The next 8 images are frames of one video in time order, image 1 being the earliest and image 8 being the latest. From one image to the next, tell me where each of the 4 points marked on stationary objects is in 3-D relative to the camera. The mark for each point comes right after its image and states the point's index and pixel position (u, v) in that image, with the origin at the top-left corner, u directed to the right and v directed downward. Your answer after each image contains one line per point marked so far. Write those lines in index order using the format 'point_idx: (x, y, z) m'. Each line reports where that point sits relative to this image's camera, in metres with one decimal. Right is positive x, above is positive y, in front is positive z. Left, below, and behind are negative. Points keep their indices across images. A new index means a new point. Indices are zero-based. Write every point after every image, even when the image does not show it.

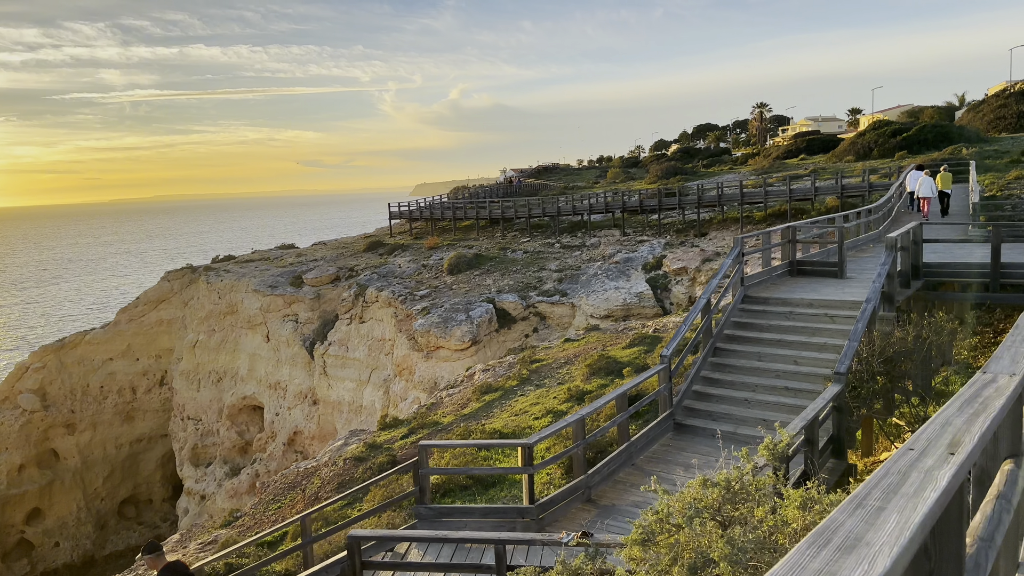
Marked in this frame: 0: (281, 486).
0: (-5.2, -4.4, +15.3) m
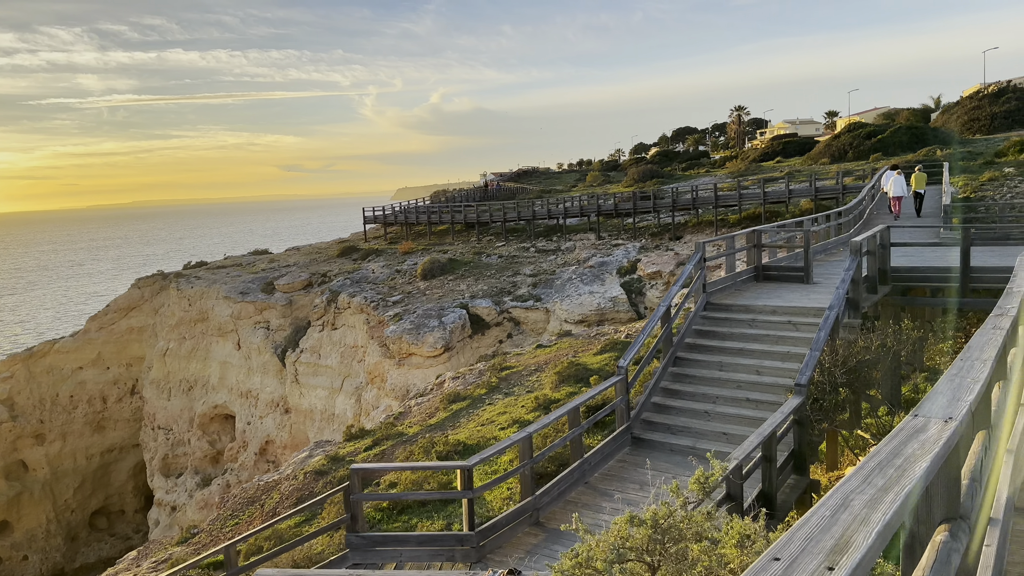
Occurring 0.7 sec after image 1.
0: (-5.9, -4.6, +14.7) m
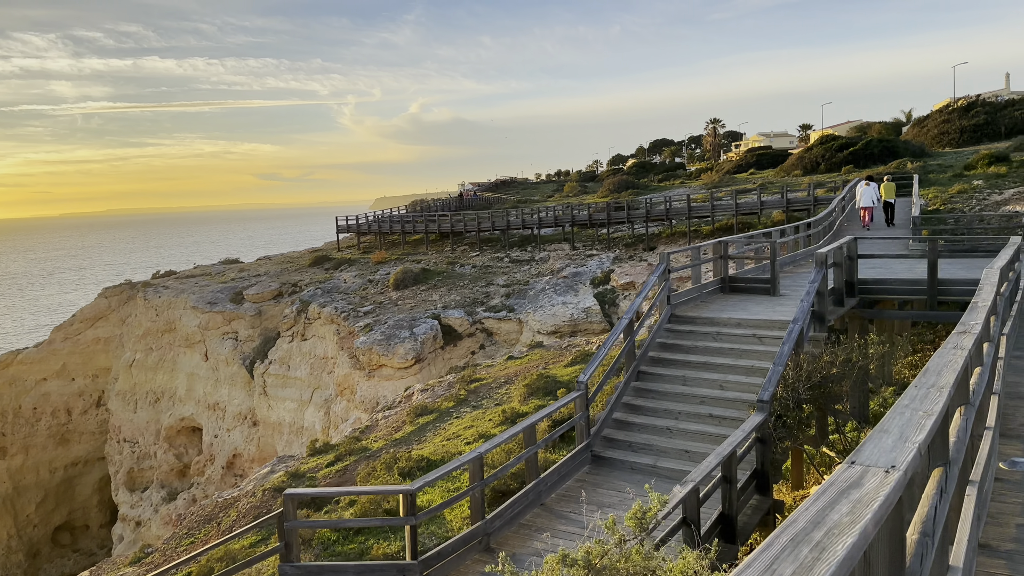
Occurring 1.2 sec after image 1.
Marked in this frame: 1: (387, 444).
0: (-6.7, -4.8, +14.2) m
1: (-2.7, -3.4, +14.5) m
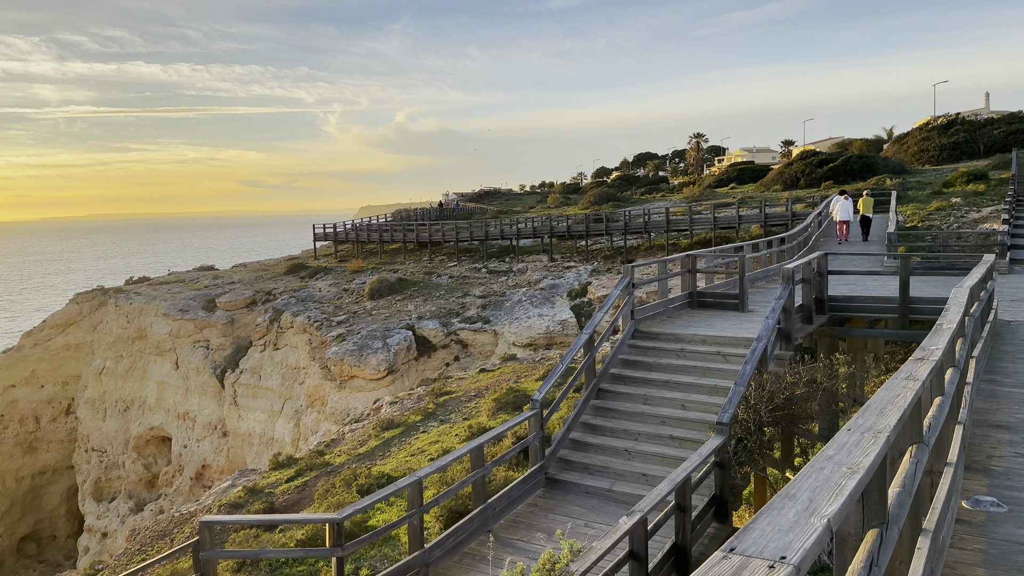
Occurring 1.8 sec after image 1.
0: (-7.4, -5.0, +13.6) m
1: (-3.4, -3.6, +14.0) m
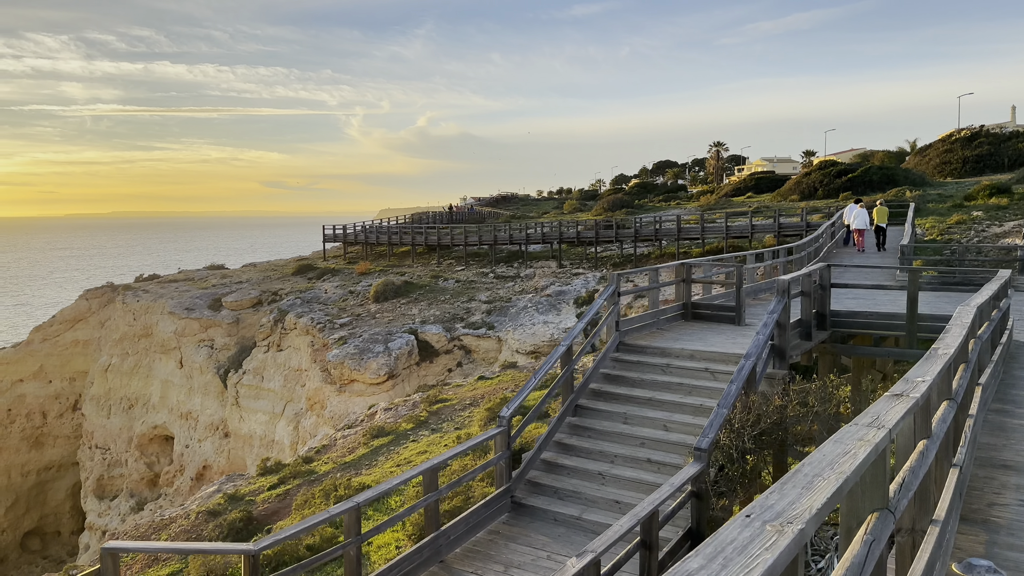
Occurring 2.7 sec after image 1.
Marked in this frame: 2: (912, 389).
0: (-7.6, -4.9, +13.2) m
1: (-3.6, -3.6, +13.6) m
2: (+1.5, -0.4, +2.5) m
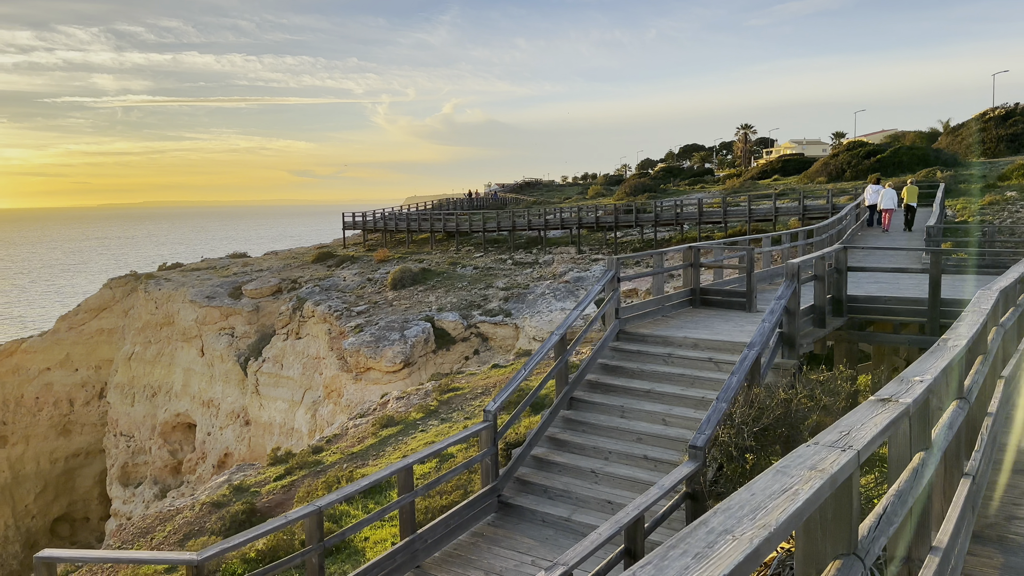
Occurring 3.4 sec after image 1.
0: (-7.4, -4.7, +13.2) m
1: (-3.4, -3.4, +13.4) m
2: (+1.2, -0.3, +2.0) m
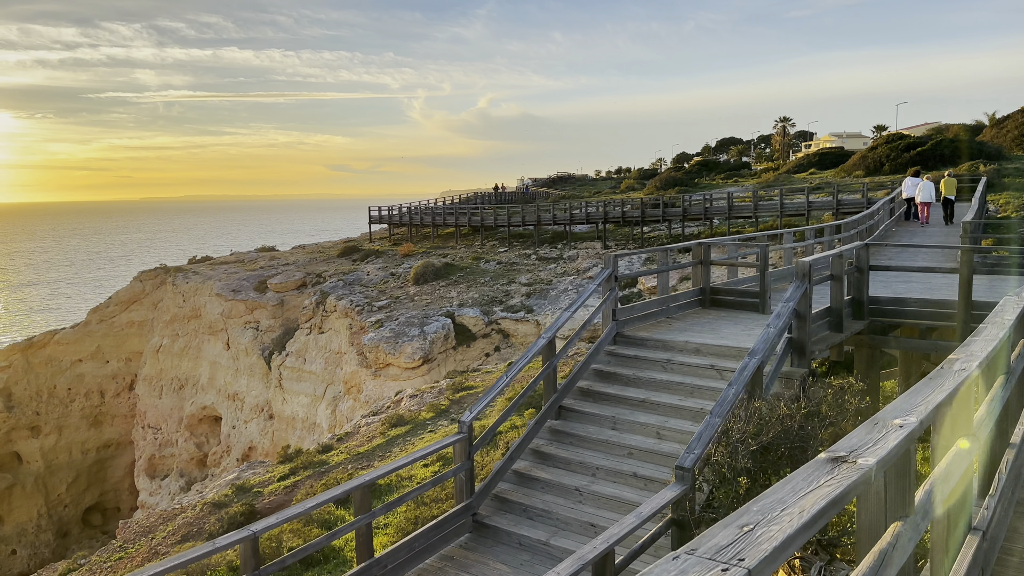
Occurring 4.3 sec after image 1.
0: (-7.2, -4.6, +13.2) m
1: (-3.2, -3.3, +13.1) m
2: (+0.8, -0.4, +1.5) m
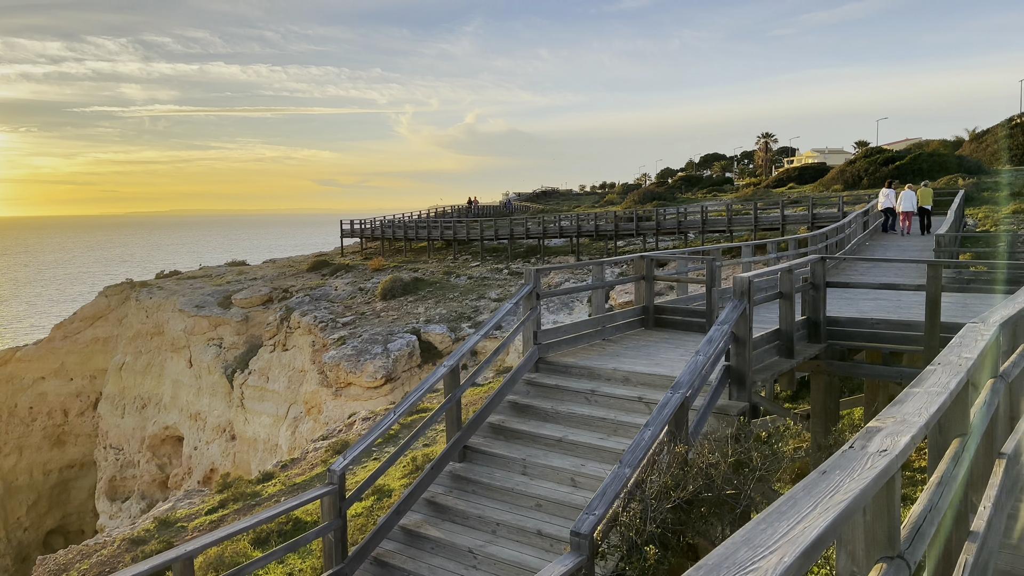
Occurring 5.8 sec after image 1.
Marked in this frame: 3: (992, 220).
0: (-8.1, -4.9, +12.1) m
1: (-4.1, -3.6, +12.1) m
2: (+0.1, -0.4, +0.7) m
3: (+14.1, +2.0, +19.6) m
